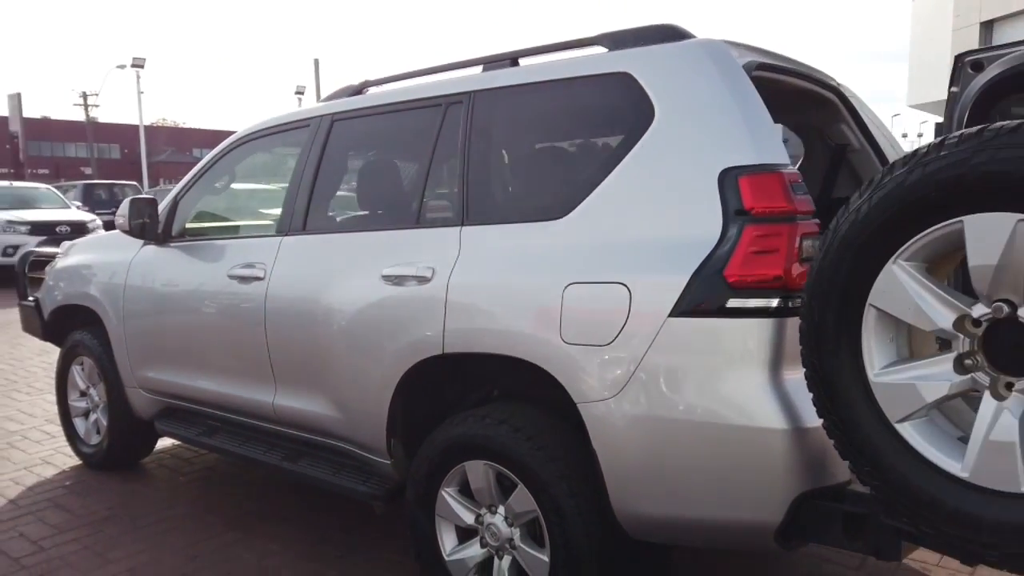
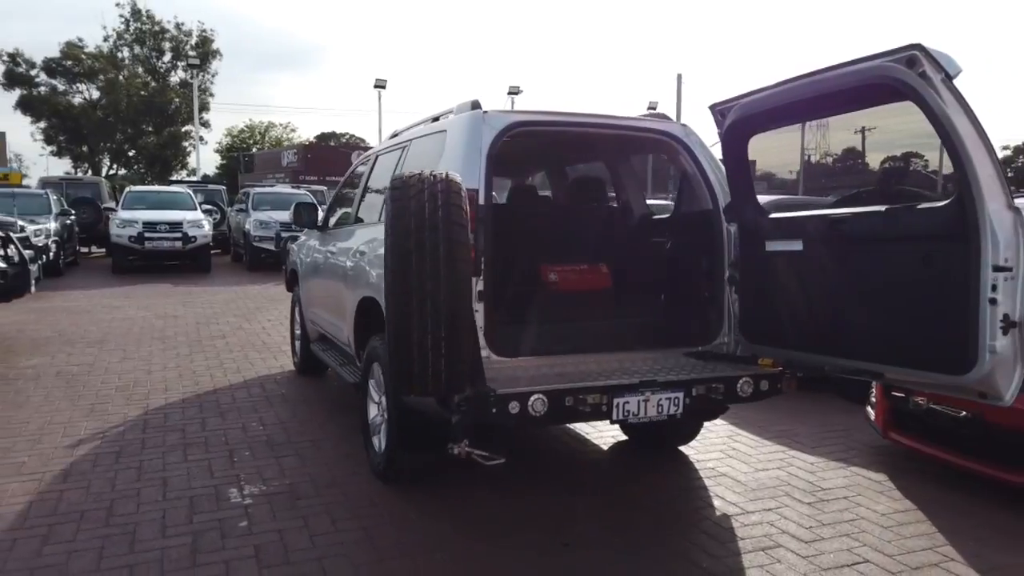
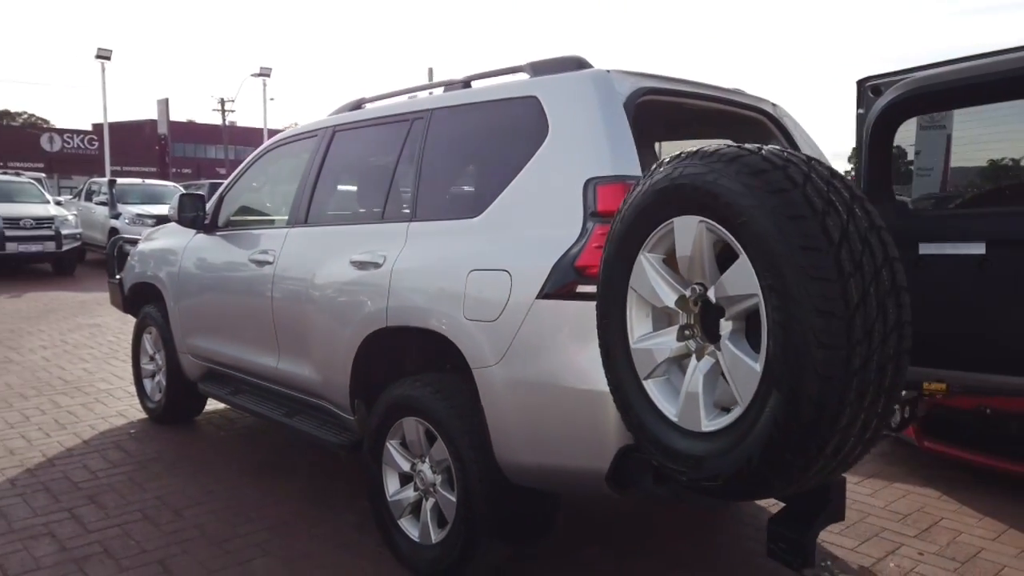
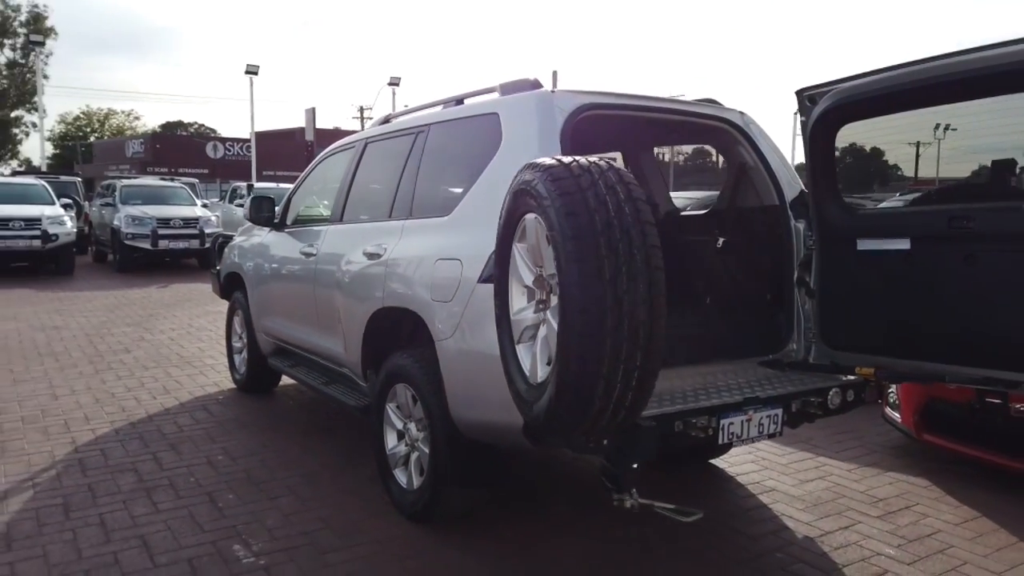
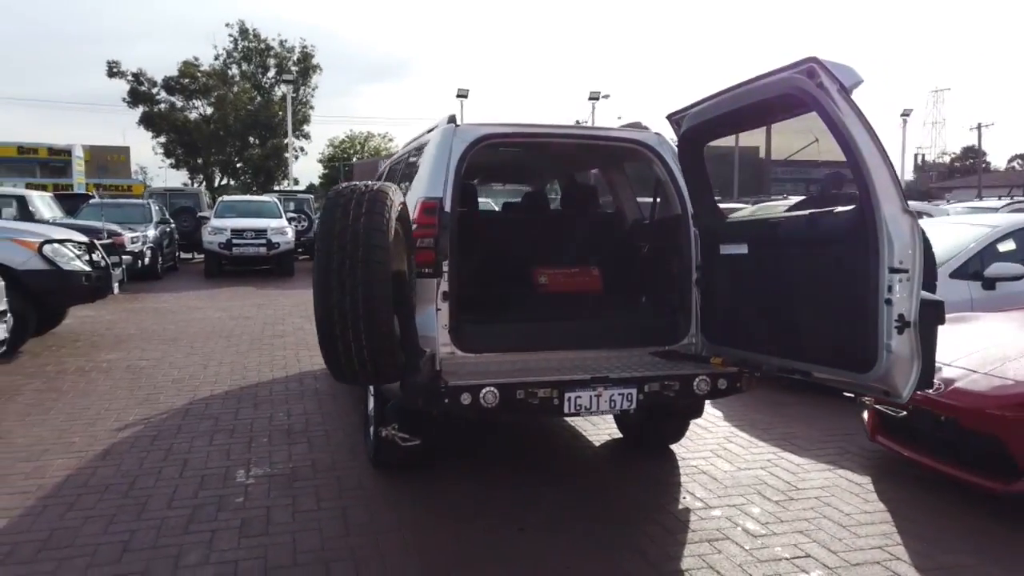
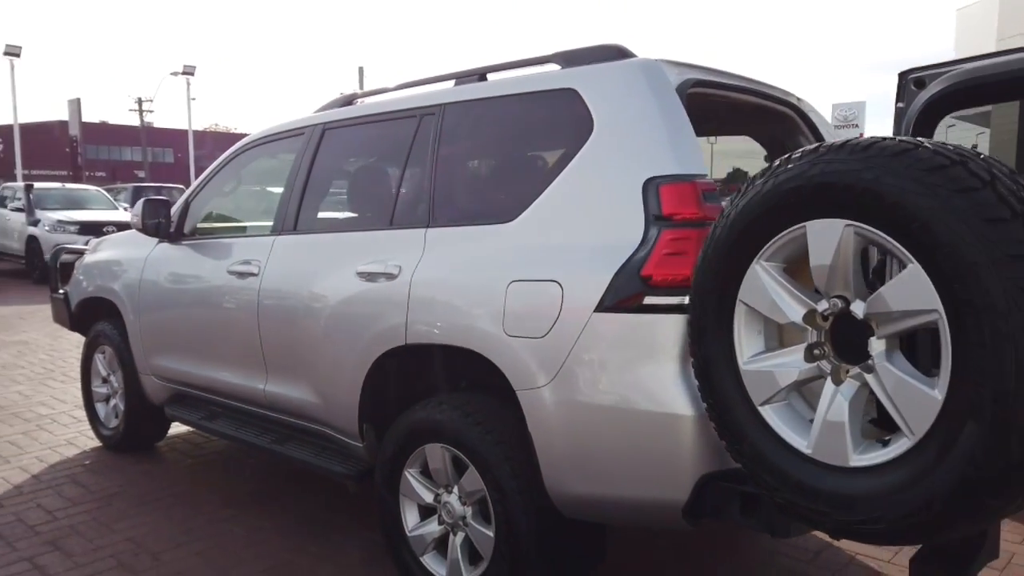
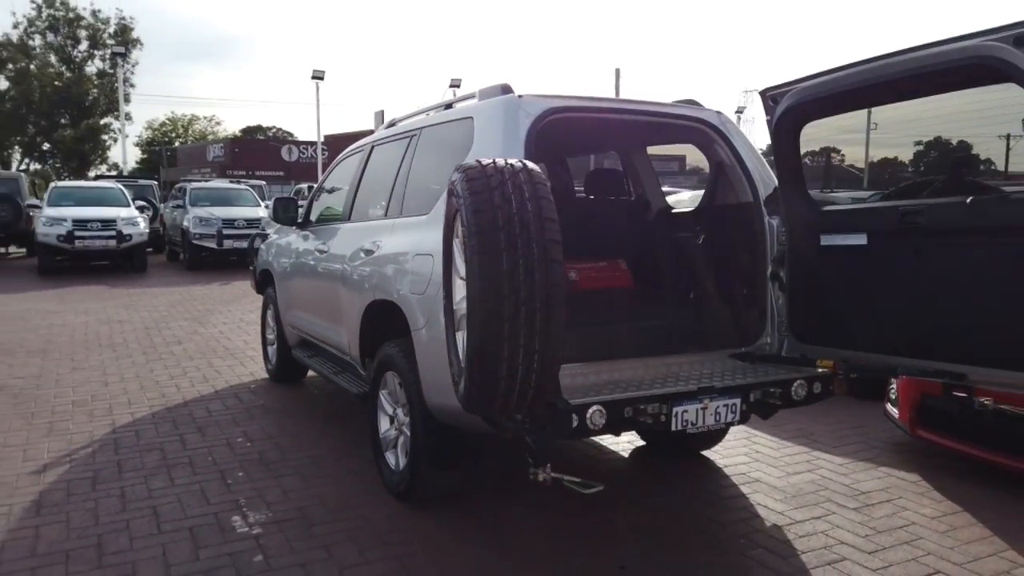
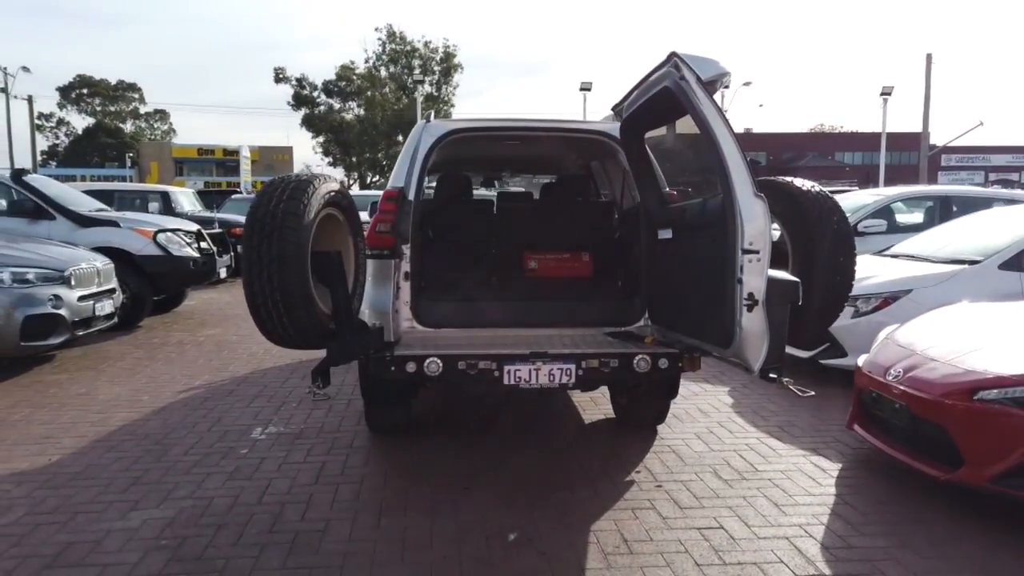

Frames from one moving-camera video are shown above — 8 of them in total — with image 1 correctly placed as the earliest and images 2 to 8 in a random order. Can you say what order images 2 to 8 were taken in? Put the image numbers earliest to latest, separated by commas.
6, 3, 4, 7, 2, 5, 8
